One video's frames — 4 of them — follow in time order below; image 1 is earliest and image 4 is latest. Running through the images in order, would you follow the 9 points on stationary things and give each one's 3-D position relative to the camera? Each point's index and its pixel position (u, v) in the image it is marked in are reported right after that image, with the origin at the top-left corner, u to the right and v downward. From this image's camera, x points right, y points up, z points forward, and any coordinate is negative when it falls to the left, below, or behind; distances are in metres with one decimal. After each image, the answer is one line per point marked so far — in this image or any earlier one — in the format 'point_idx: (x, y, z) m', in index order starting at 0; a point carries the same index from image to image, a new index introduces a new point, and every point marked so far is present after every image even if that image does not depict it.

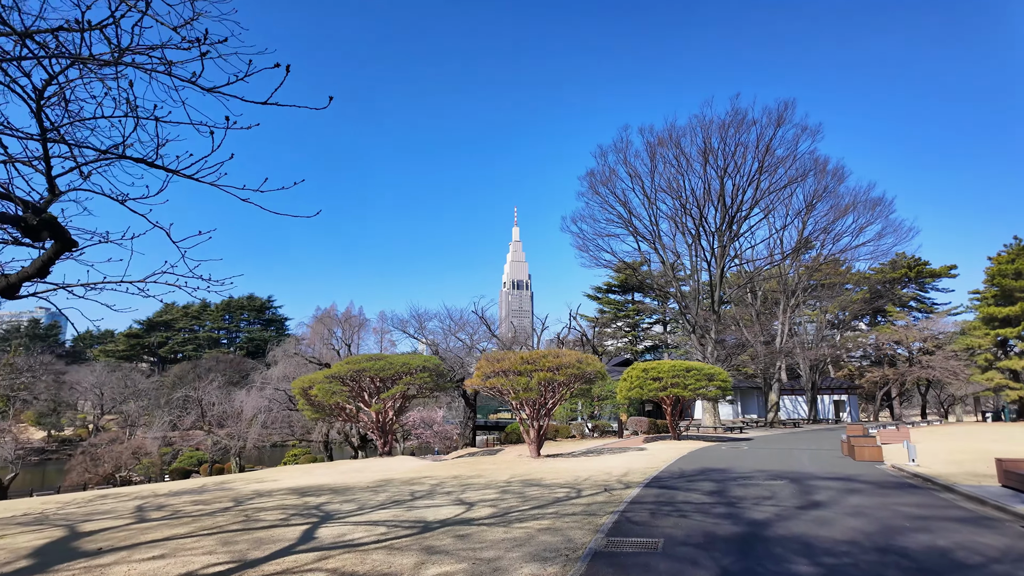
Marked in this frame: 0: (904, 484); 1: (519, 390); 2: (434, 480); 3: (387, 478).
0: (+5.7, -2.9, +8.0) m
1: (+0.2, -2.5, +13.2) m
2: (-1.5, -3.7, +10.4) m
3: (-2.7, -4.0, +11.5) m
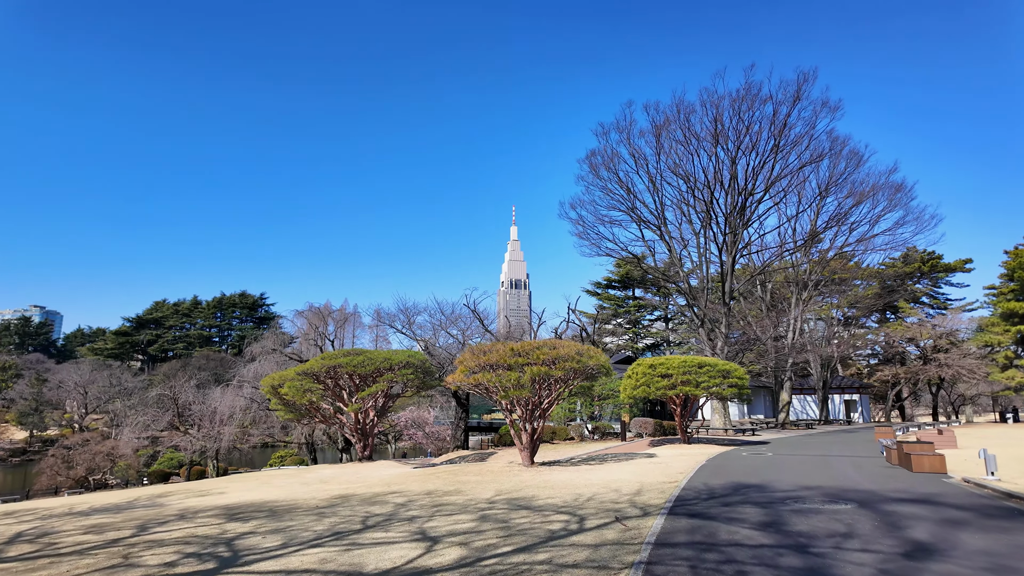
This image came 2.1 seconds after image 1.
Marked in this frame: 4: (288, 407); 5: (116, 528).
0: (+5.5, -2.5, +6.0) m
1: (-0.1, -2.0, +11.2) m
2: (-1.7, -3.3, +8.5) m
3: (-2.9, -3.6, +9.5) m
4: (-8.1, -4.3, +19.8) m
5: (-5.1, -3.1, +7.1) m
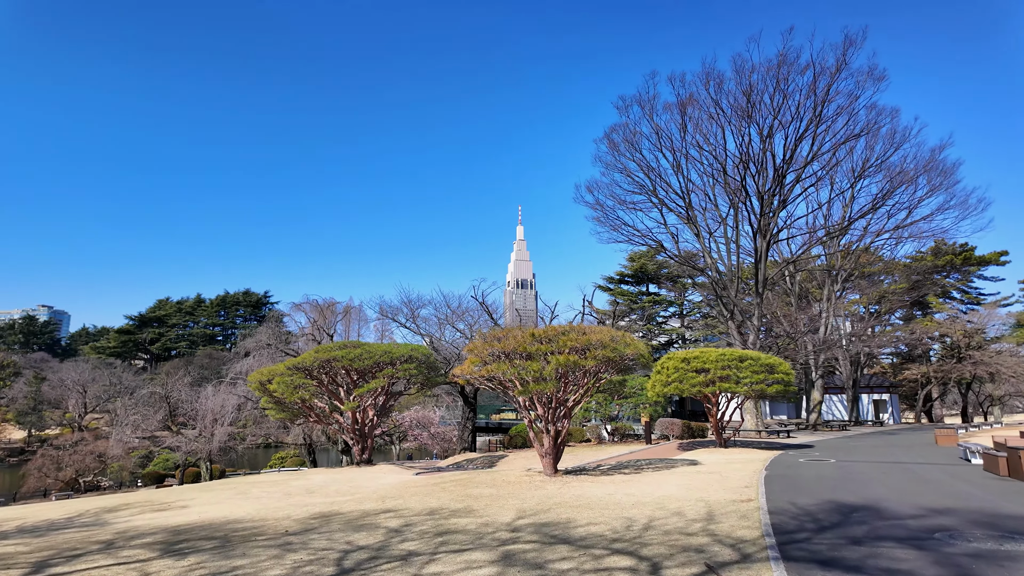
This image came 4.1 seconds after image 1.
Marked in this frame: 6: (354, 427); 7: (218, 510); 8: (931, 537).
0: (+5.8, -2.0, +4.1) m
1: (+0.3, -1.6, +9.3) m
2: (-1.4, -2.8, +6.6) m
3: (-2.5, -3.1, +7.7) m
4: (-7.7, -3.9, +18.0) m
5: (-4.8, -2.7, +5.2) m
6: (-5.4, -4.7, +18.5) m
7: (-4.6, -3.5, +8.6) m
8: (+3.5, -2.1, +4.6) m
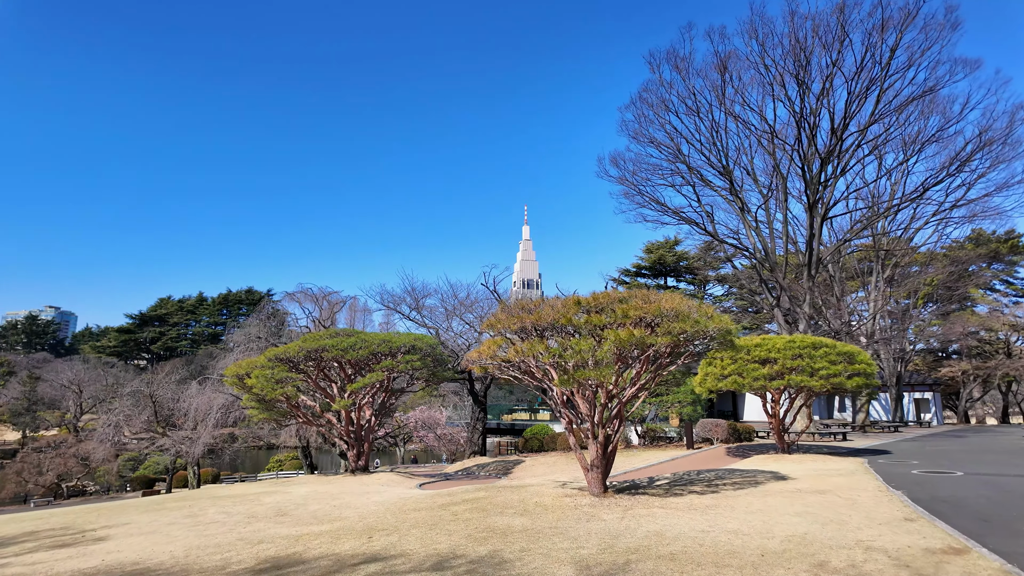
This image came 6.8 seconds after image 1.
0: (+6.2, -1.4, +1.5) m
1: (+0.7, -1.0, +6.8) m
2: (-0.9, -2.2, +4.1) m
3: (-2.1, -2.5, +5.2) m
4: (-7.1, -3.3, +15.6) m
5: (-4.4, -2.1, +2.7) m
6: (-4.8, -4.1, +16.0) m
7: (-4.2, -2.9, +6.1) m
8: (+3.9, -1.5, +2.0) m
